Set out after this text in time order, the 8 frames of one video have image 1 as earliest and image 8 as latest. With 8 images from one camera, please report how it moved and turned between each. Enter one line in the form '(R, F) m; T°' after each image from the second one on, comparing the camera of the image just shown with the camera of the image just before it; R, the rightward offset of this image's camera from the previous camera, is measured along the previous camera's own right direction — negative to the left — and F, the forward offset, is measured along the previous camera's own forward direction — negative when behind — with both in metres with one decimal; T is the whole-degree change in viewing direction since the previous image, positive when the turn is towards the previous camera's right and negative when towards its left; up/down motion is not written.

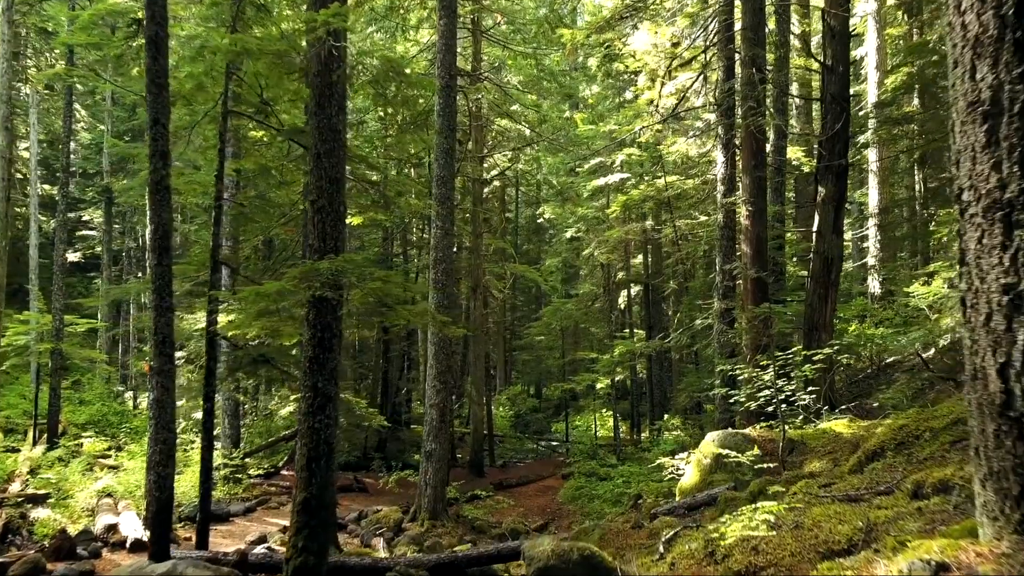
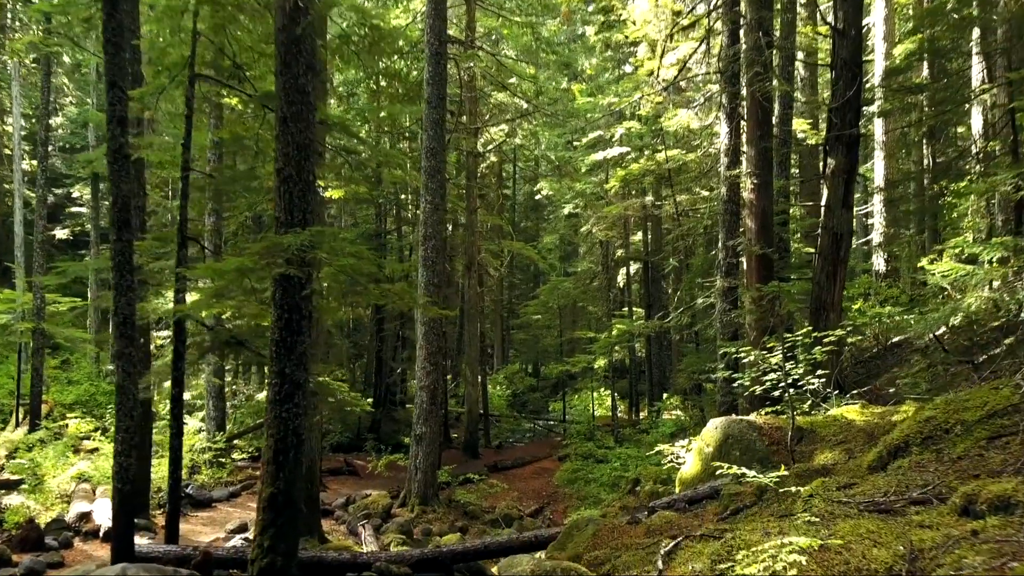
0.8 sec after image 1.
(+0.1, +0.5) m; 0°
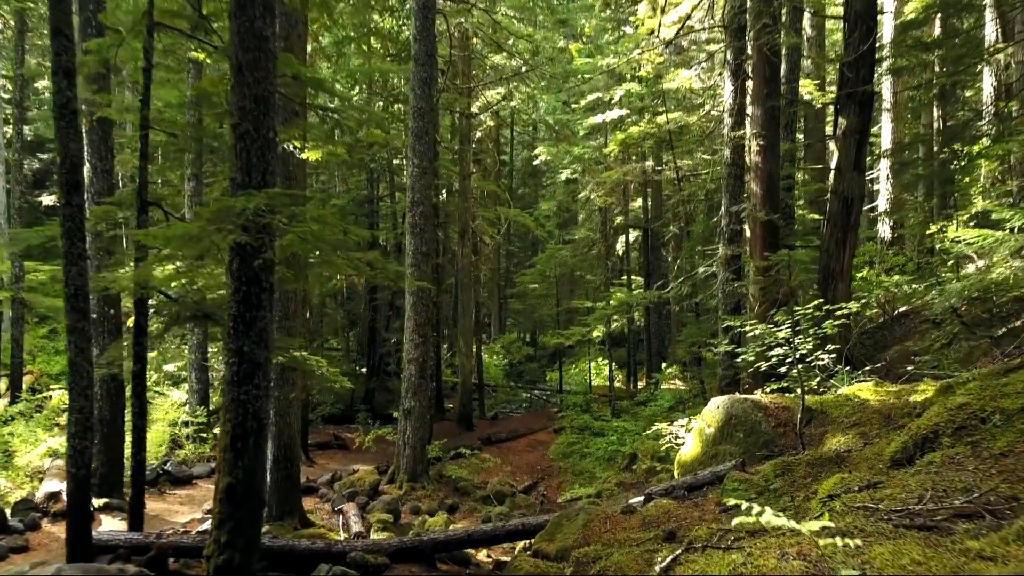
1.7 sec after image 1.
(+0.1, +0.5) m; 0°
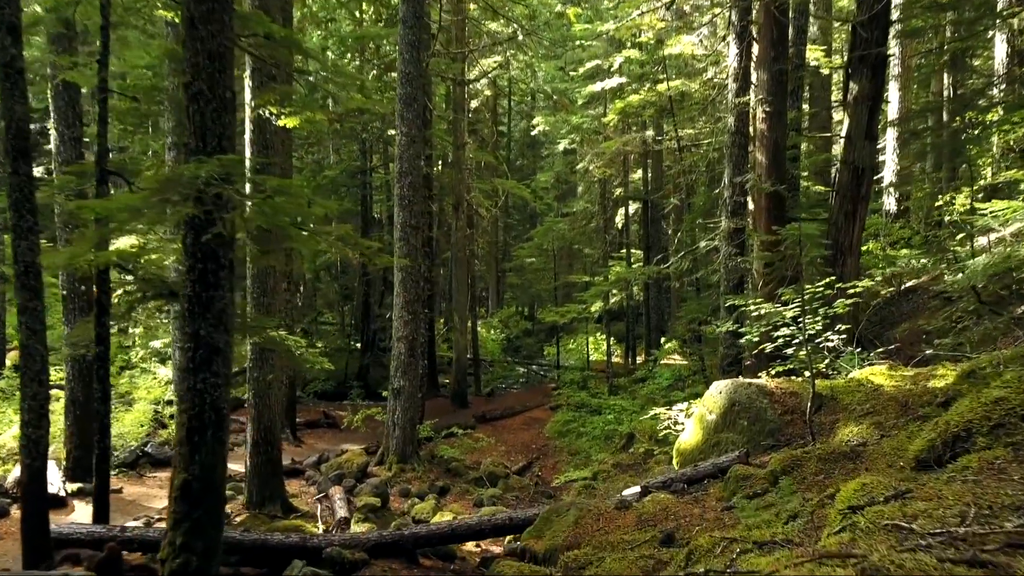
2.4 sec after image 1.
(+0.1, +0.4) m; 0°
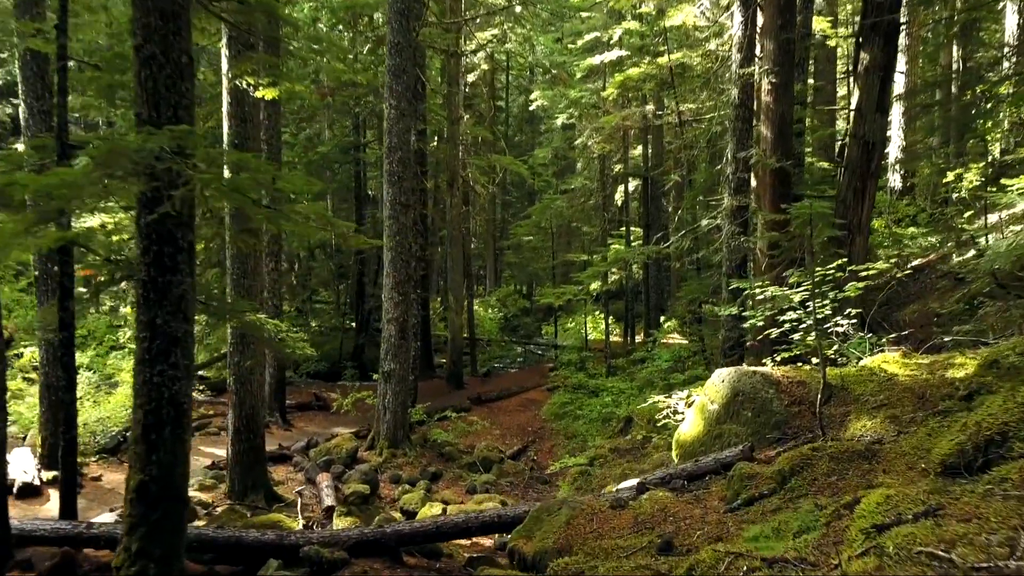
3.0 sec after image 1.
(+0.1, +0.4) m; 0°
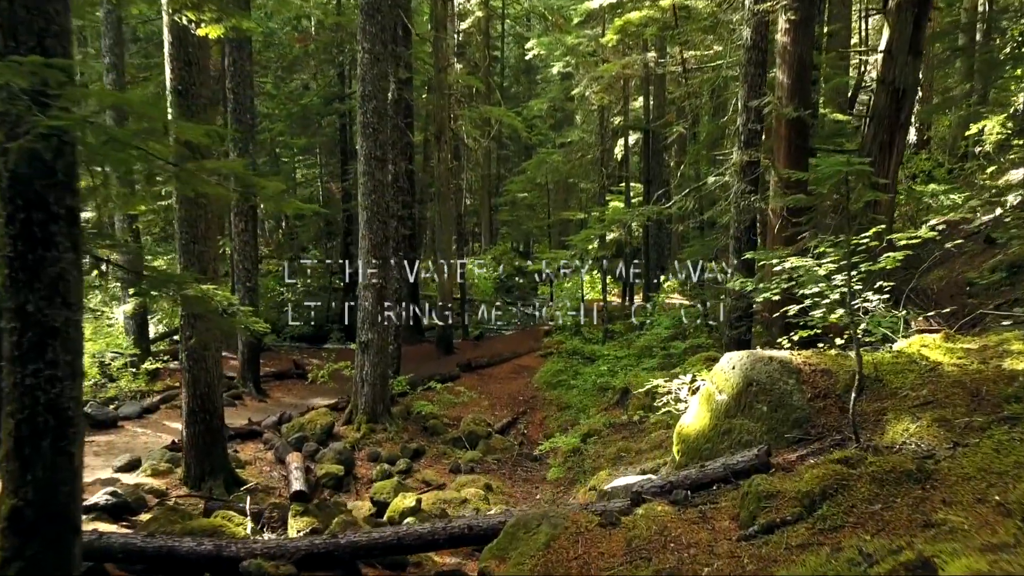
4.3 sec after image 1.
(+0.1, +0.8) m; 0°
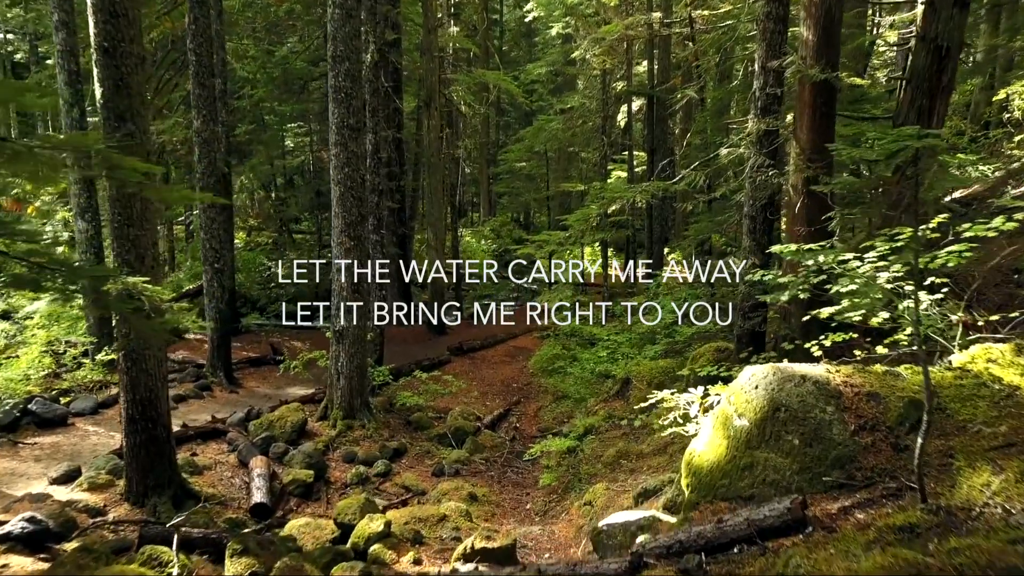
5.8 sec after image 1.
(+0.1, +0.9) m; 0°
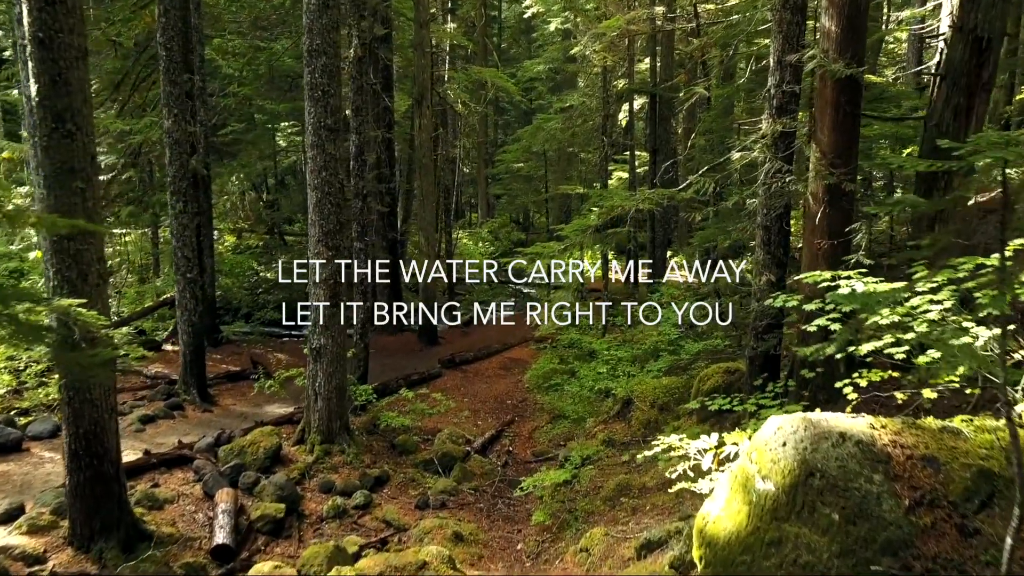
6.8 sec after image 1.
(+0.1, +0.7) m; 0°
